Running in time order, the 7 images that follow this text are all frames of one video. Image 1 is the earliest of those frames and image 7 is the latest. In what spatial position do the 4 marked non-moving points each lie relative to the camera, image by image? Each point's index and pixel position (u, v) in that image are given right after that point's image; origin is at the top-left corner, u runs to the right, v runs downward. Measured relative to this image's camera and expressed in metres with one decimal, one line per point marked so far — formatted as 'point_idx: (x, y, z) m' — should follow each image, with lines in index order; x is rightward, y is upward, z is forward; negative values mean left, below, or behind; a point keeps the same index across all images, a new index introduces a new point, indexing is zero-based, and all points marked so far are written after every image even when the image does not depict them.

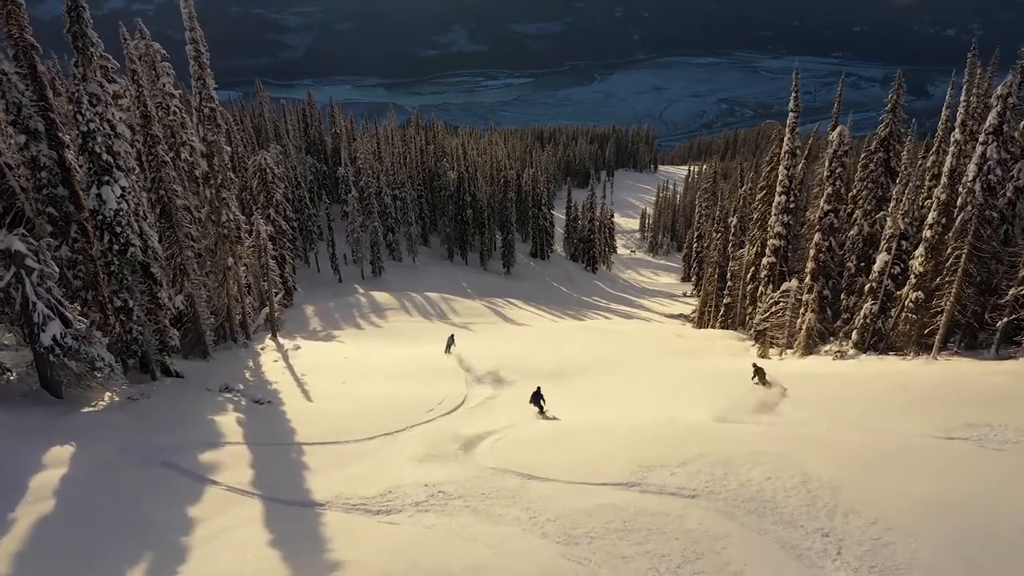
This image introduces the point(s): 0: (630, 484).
0: (+1.9, -3.2, +13.1) m
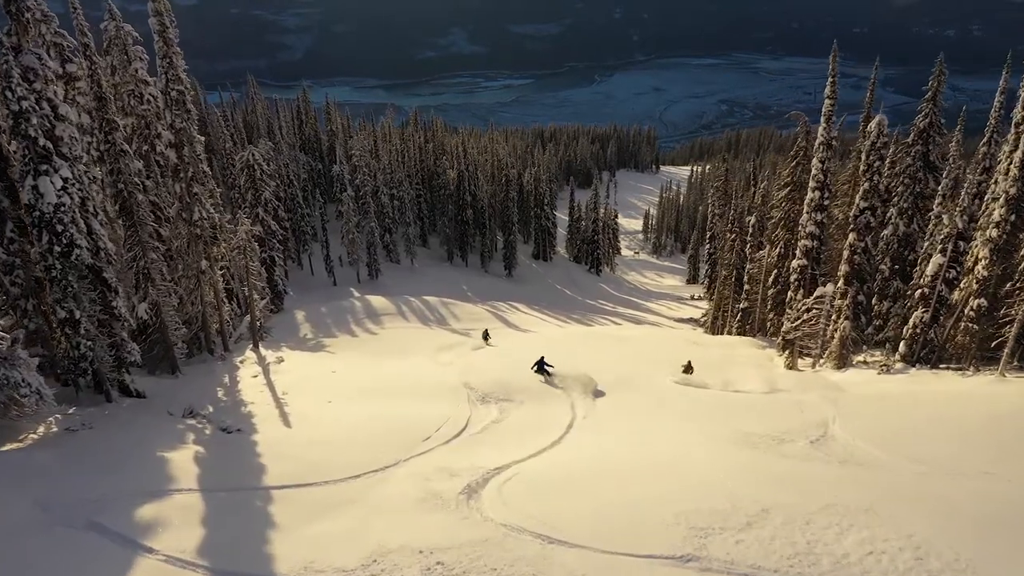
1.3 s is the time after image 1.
0: (+2.1, -3.4, +10.2) m
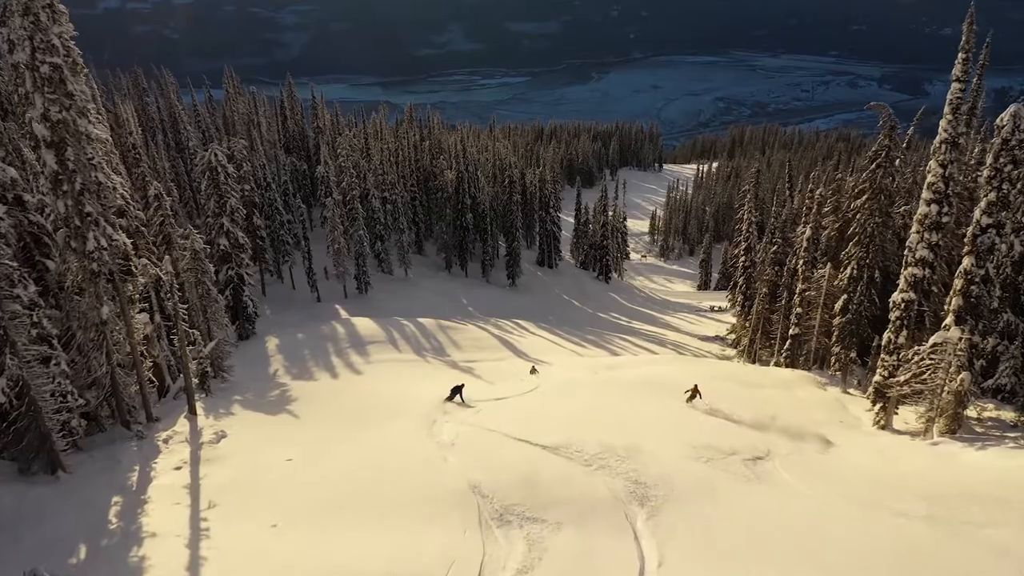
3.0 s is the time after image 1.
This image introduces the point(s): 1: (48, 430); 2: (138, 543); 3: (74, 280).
0: (+2.8, -4.6, +3.0) m
1: (-9.2, -2.8, +16.2) m
2: (-6.2, -4.3, +13.7) m
3: (-9.5, +0.2, +17.7) m
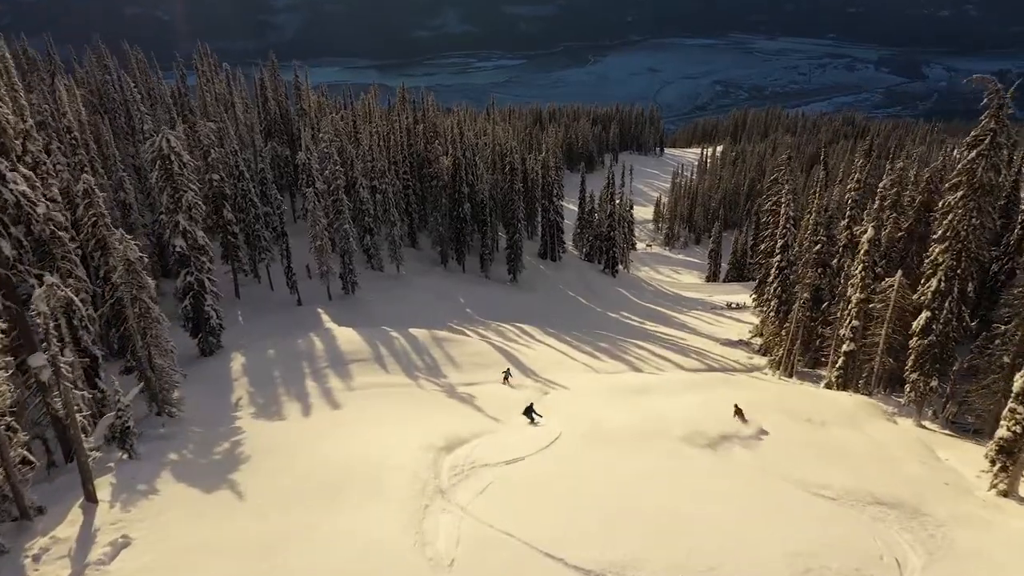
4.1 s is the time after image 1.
0: (+3.3, -5.8, -2.9) m
1: (-8.8, -3.7, +10.2) m
2: (-5.8, -5.2, +7.7) m
3: (-9.1, -0.7, +11.7) m
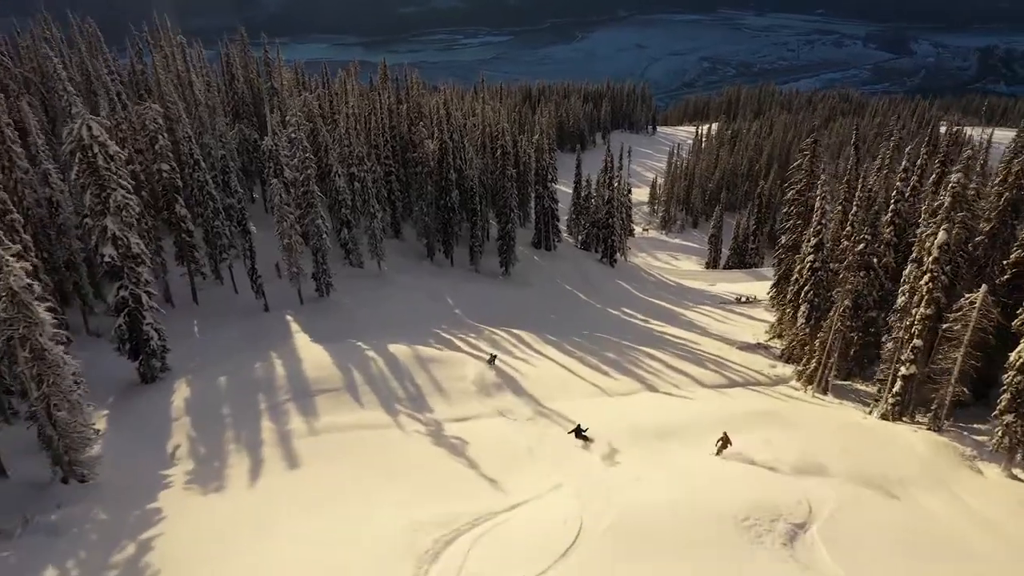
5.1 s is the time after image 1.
0: (+3.8, -7.3, -8.4) m
1: (-8.5, -4.9, +4.5) m
2: (-5.5, -6.5, +2.1) m
3: (-8.8, -1.9, +5.9) m
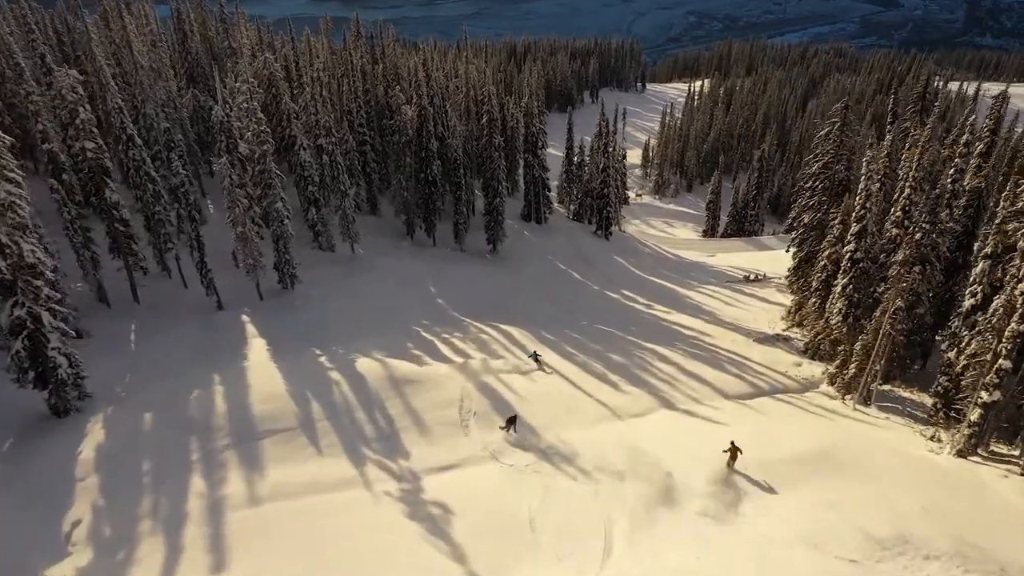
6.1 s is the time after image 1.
0: (+4.3, -9.5, -13.7) m
1: (-8.2, -6.7, -1.2) m
2: (-5.1, -8.3, -3.4) m
3: (-8.6, -3.6, +0.1) m
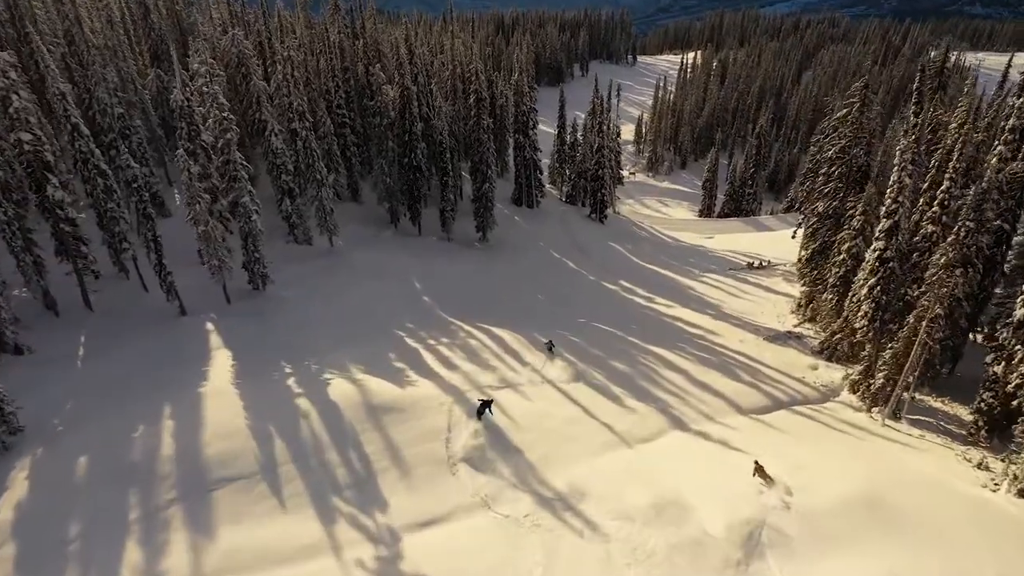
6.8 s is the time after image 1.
0: (+4.7, -11.2, -16.8) m
1: (-8.0, -8.1, -4.5) m
2: (-4.8, -9.8, -6.7) m
3: (-8.4, -4.9, -3.4) m
